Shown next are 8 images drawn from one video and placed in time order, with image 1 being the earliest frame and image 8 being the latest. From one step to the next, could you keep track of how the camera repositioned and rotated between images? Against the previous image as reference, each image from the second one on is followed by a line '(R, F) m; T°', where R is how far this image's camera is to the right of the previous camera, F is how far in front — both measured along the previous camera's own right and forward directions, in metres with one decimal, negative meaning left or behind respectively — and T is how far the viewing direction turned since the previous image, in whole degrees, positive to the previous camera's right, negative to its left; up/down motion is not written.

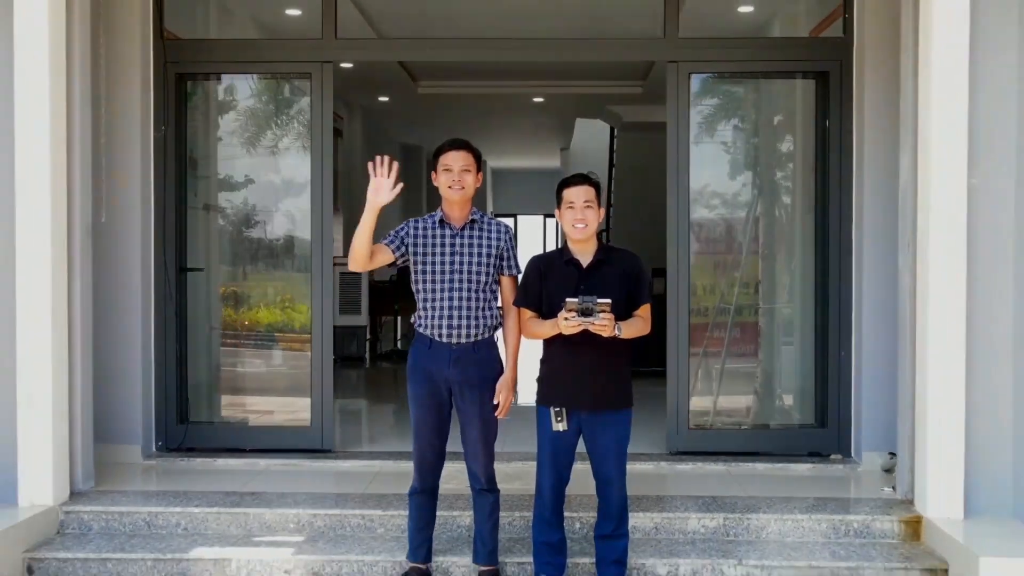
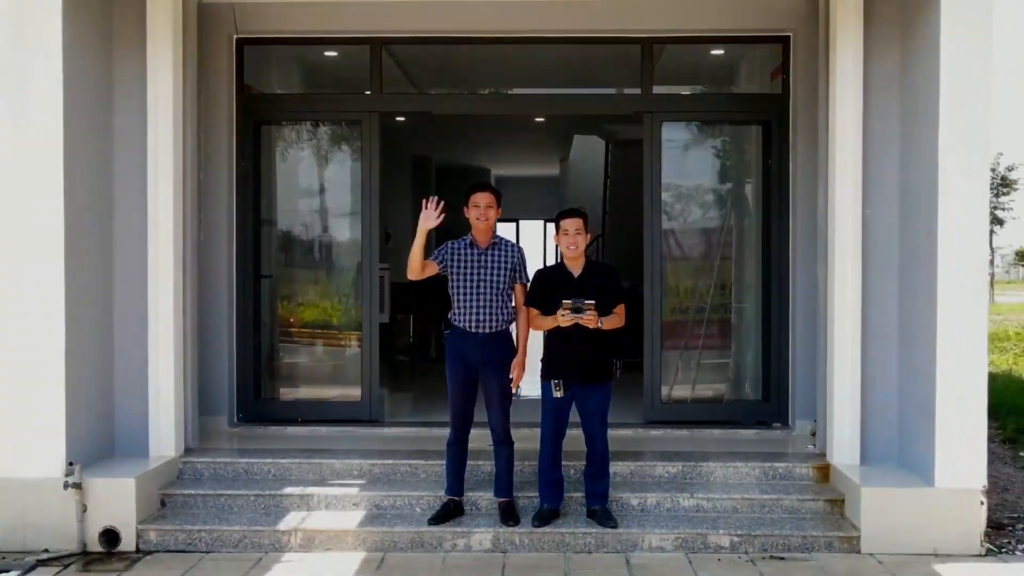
(-0.1, -1.1) m; 0°
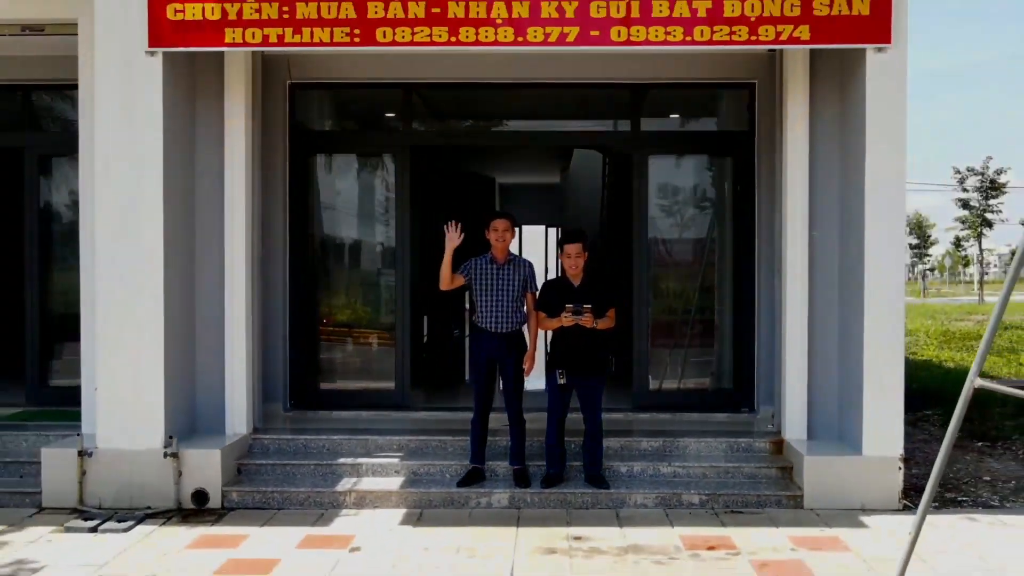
(-0.1, -1.0) m; 0°
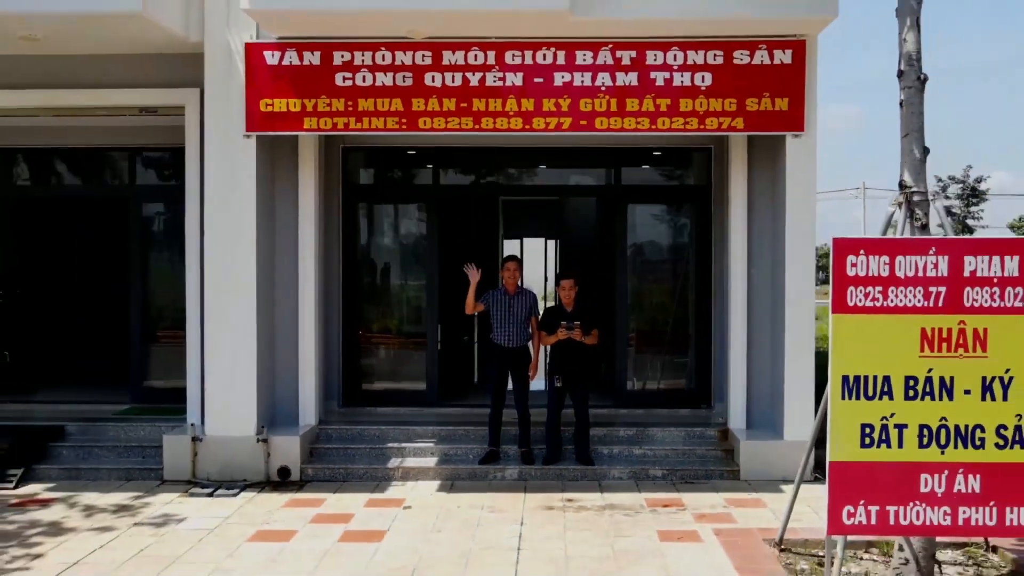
(-0.1, -1.6) m; 0°
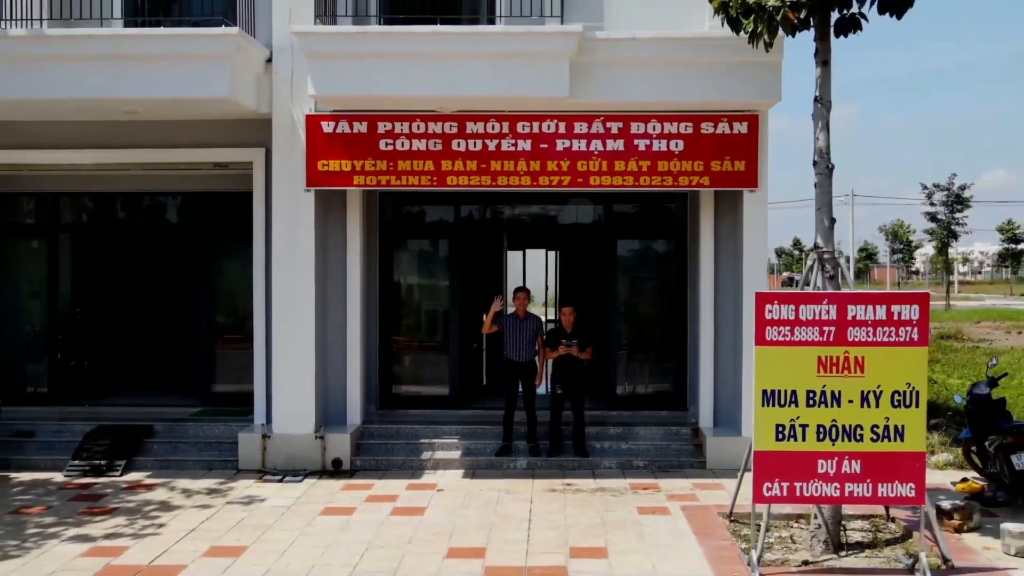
(-0.2, -1.6) m; 0°
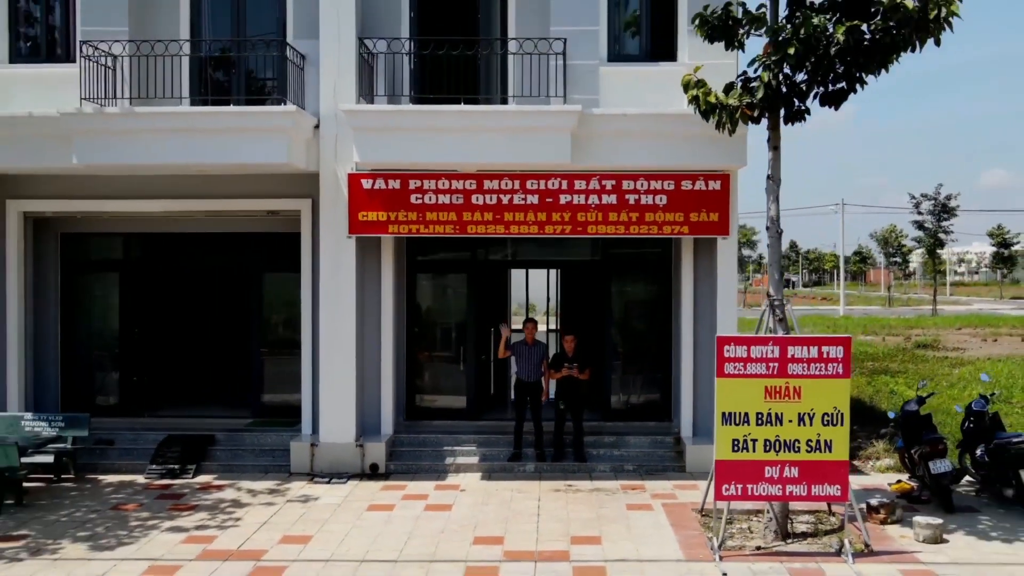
(-0.2, -1.5) m; 0°
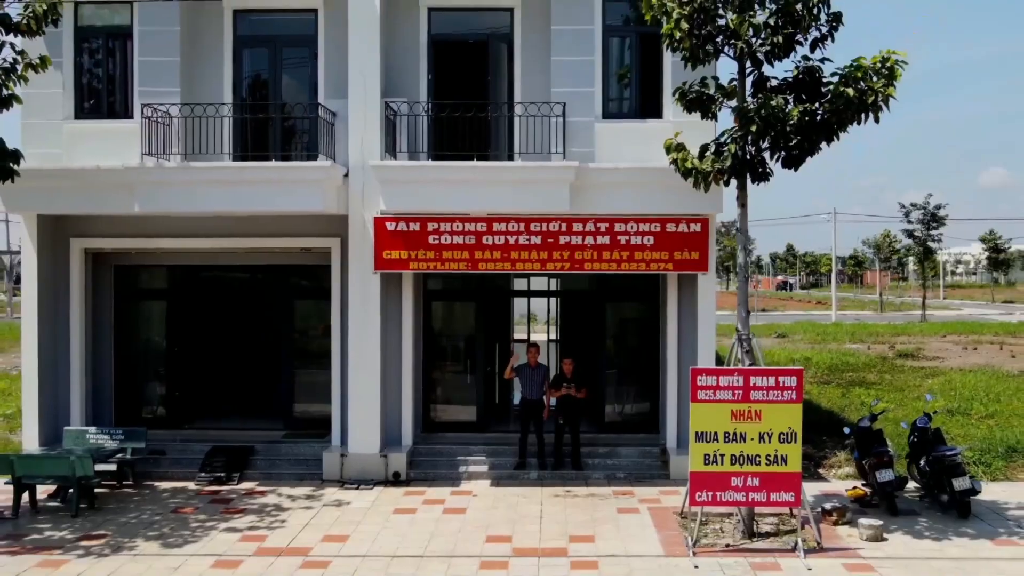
(-0.1, -1.3) m; 0°
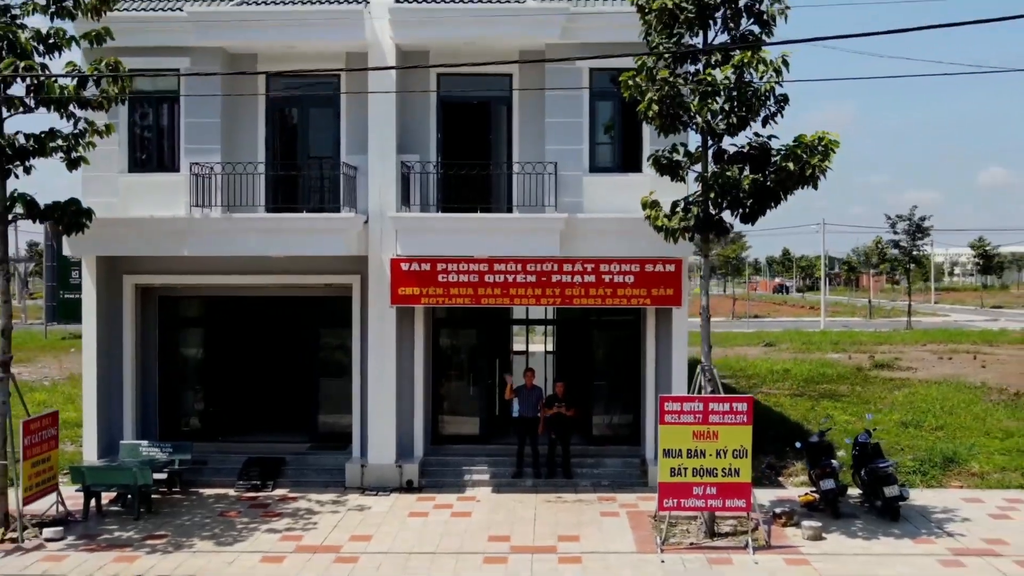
(0.0, -1.6) m; 0°
